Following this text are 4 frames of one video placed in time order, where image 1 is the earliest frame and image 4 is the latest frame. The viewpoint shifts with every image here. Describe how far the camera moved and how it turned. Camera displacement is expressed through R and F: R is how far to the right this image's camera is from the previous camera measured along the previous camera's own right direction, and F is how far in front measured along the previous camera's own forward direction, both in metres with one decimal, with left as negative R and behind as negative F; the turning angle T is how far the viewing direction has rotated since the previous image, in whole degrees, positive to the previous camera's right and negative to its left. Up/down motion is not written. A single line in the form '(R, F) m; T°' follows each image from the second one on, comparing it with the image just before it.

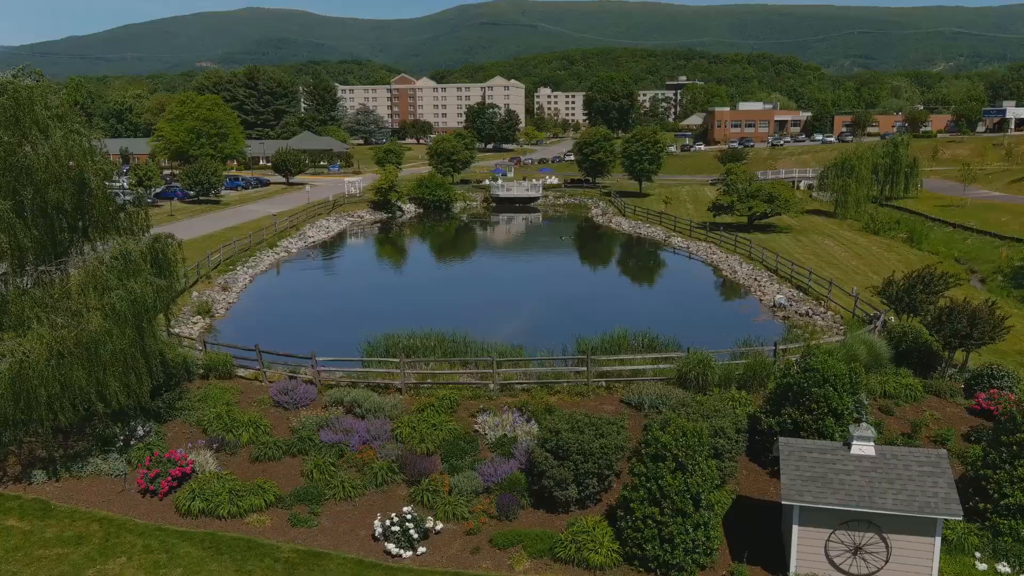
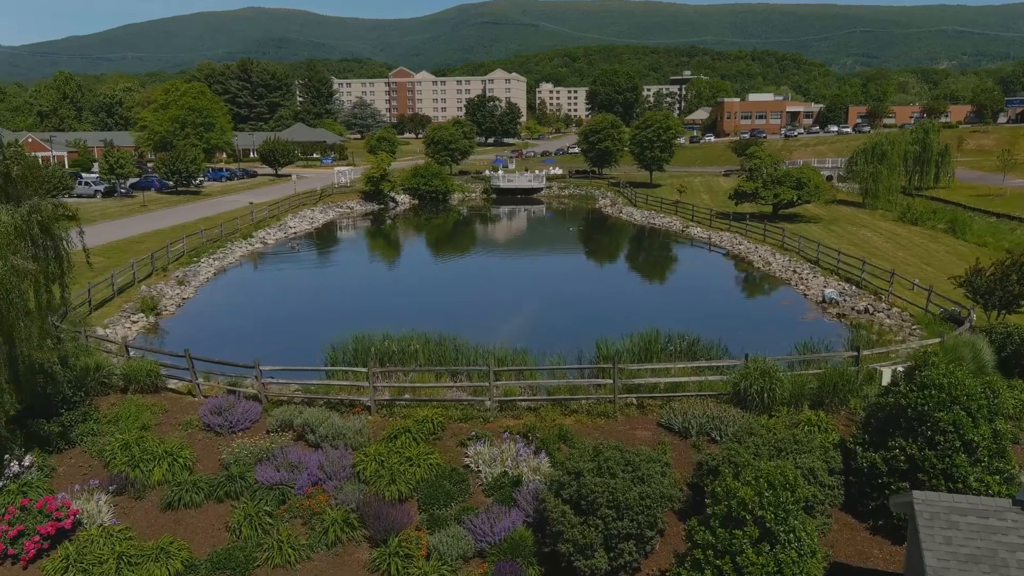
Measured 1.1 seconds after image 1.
(0.0, +2.9) m; 0°
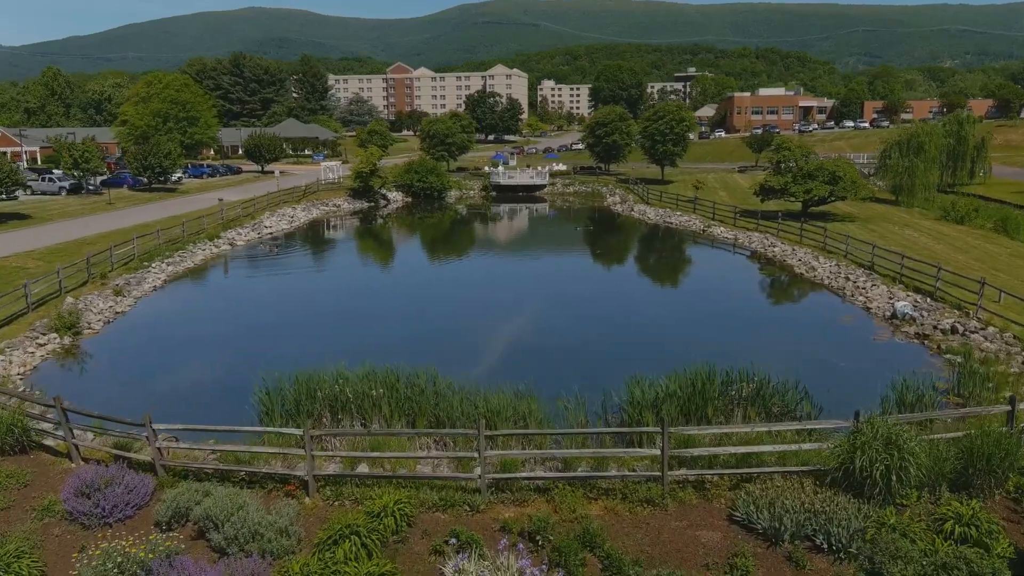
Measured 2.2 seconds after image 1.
(0.0, +2.9) m; 0°
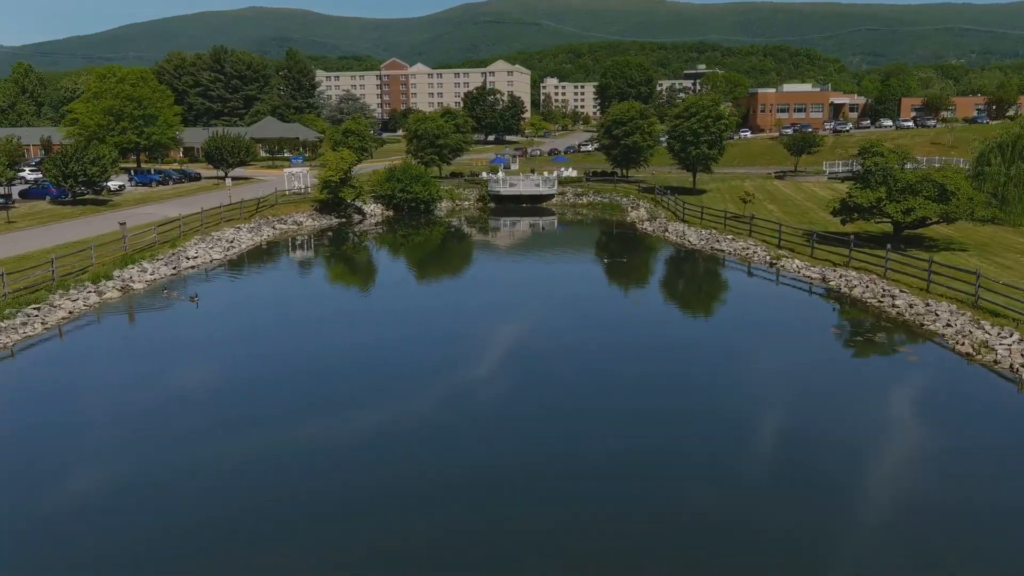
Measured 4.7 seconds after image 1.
(0.0, +6.3) m; 0°
